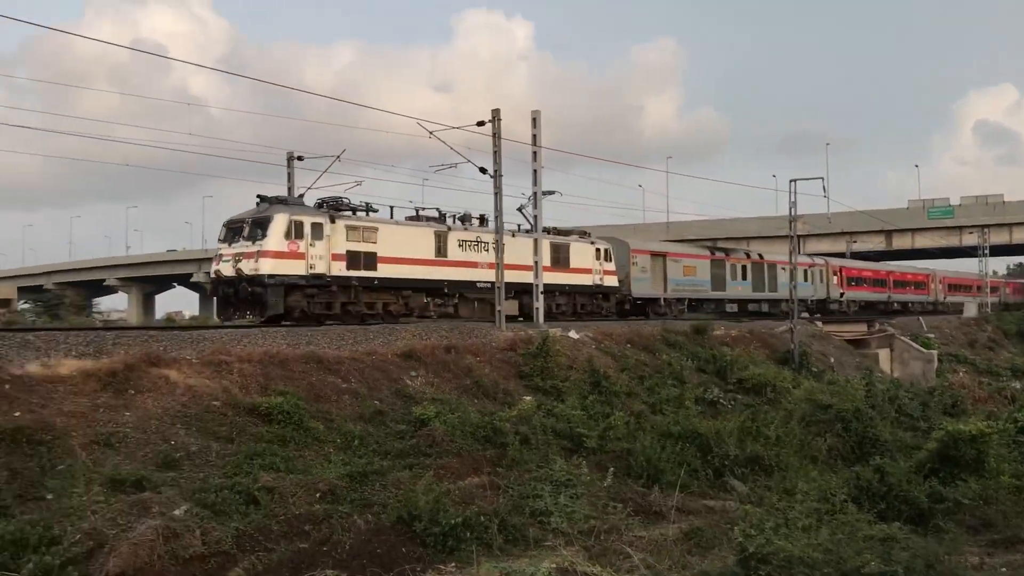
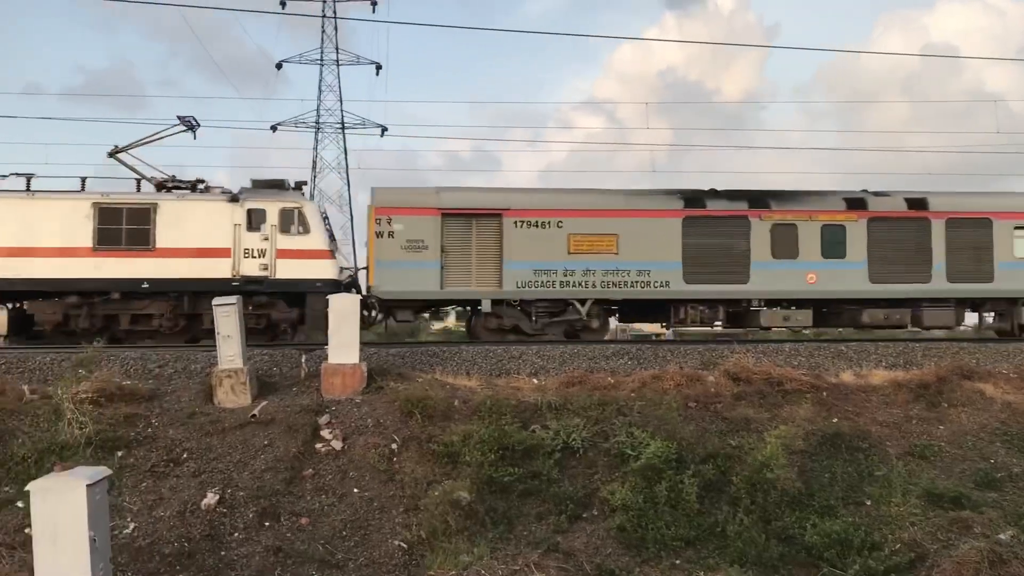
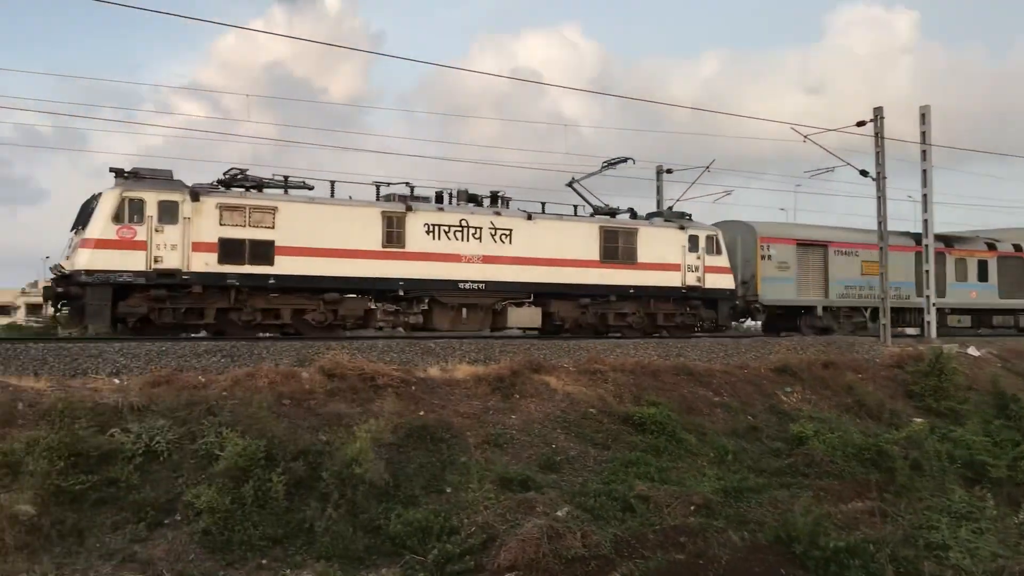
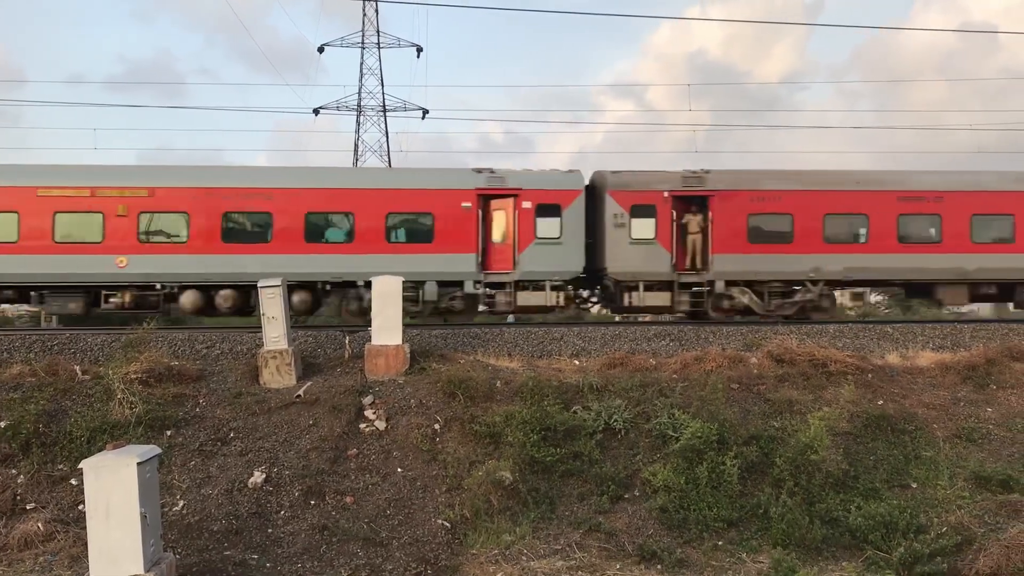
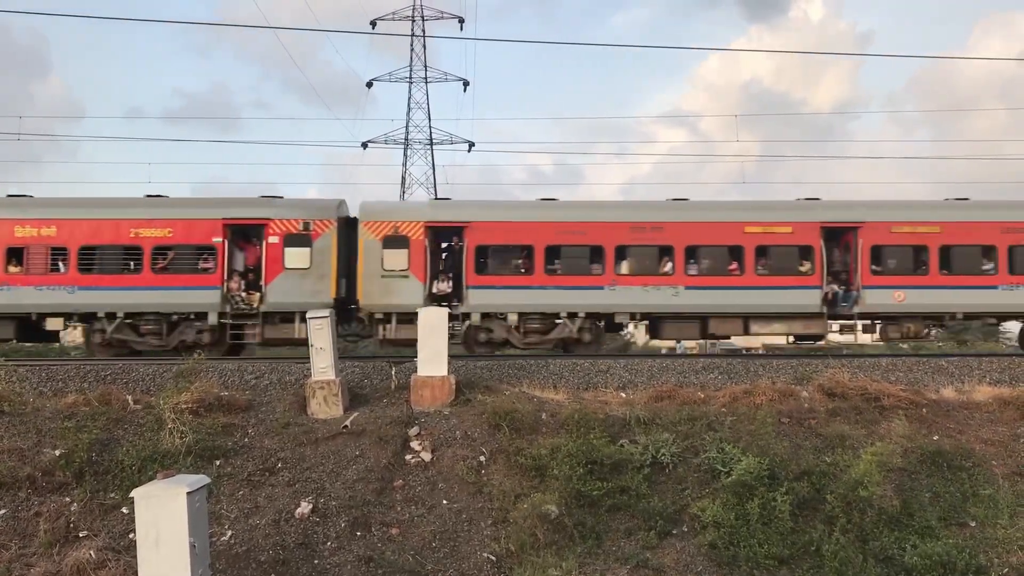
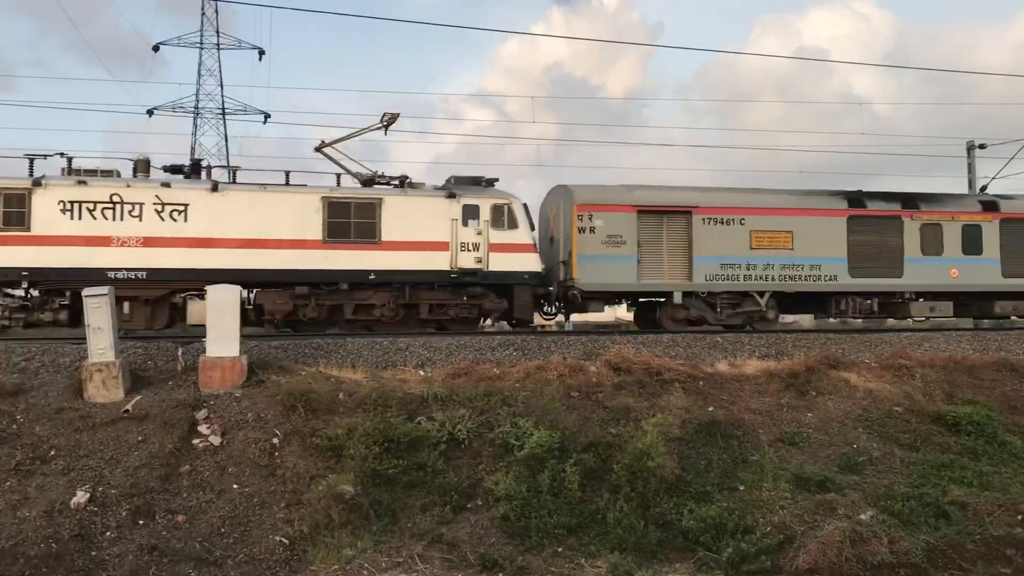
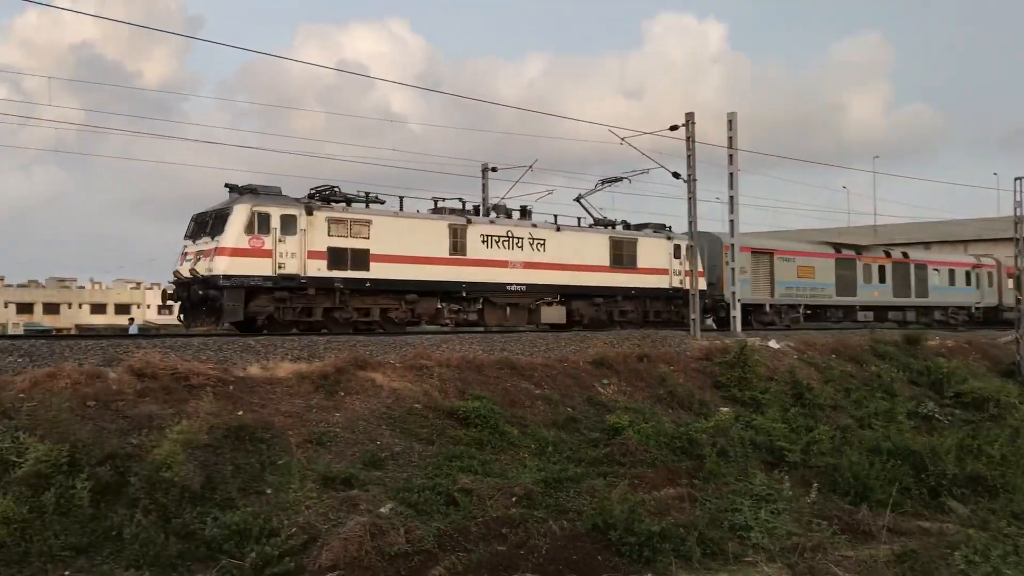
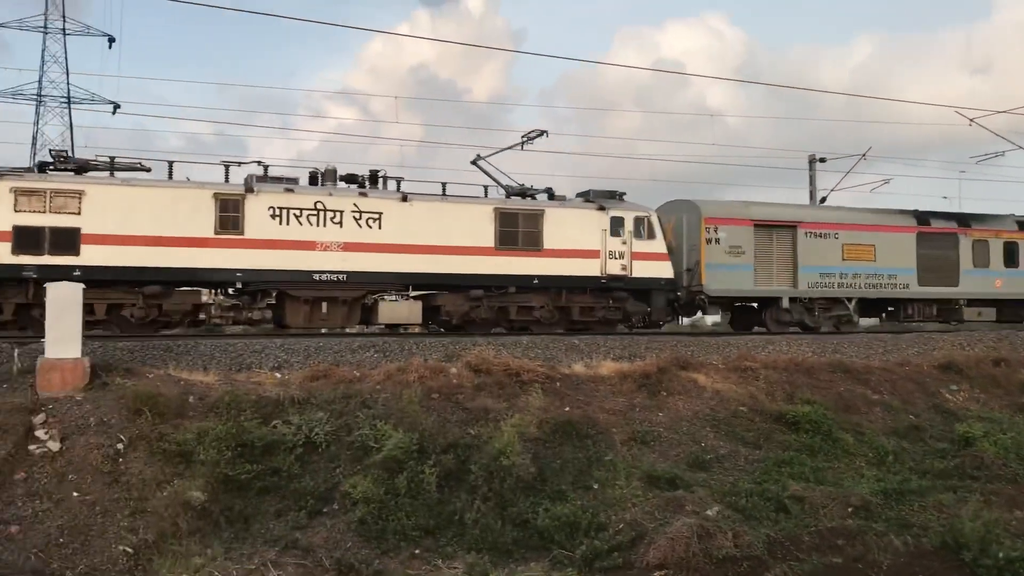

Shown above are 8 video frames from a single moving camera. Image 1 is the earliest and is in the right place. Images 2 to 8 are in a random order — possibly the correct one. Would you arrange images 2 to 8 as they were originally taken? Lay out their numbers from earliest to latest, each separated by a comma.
7, 3, 8, 6, 2, 5, 4
